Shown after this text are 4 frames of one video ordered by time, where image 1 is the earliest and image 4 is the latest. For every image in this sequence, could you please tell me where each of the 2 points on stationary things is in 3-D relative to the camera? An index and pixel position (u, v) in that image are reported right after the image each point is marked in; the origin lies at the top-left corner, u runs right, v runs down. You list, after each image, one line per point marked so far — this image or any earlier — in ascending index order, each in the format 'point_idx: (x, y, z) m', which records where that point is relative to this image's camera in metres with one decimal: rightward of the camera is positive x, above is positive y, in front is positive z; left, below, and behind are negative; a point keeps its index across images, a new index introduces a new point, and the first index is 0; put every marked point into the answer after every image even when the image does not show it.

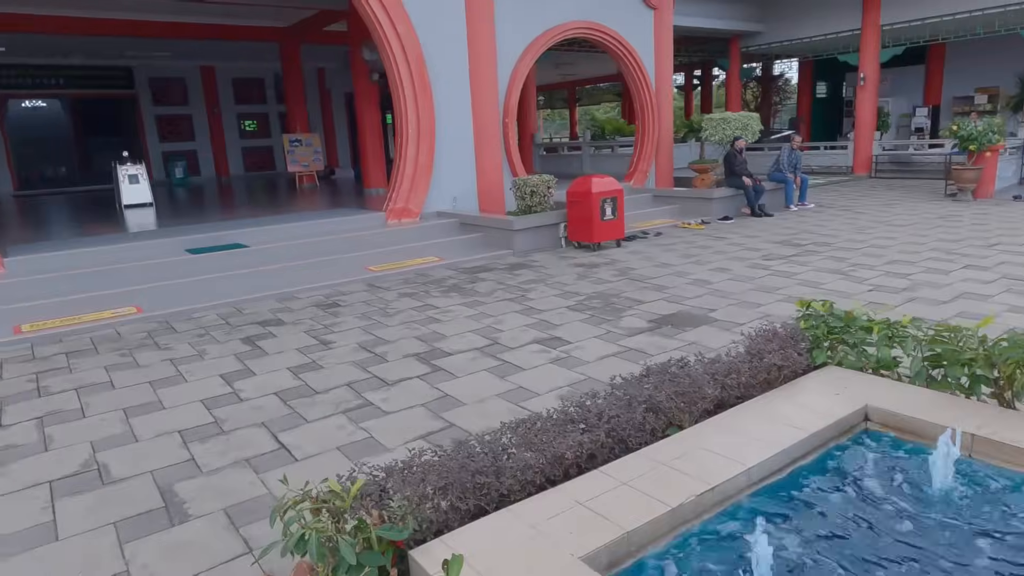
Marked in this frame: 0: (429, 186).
0: (-0.9, +1.1, +7.2) m
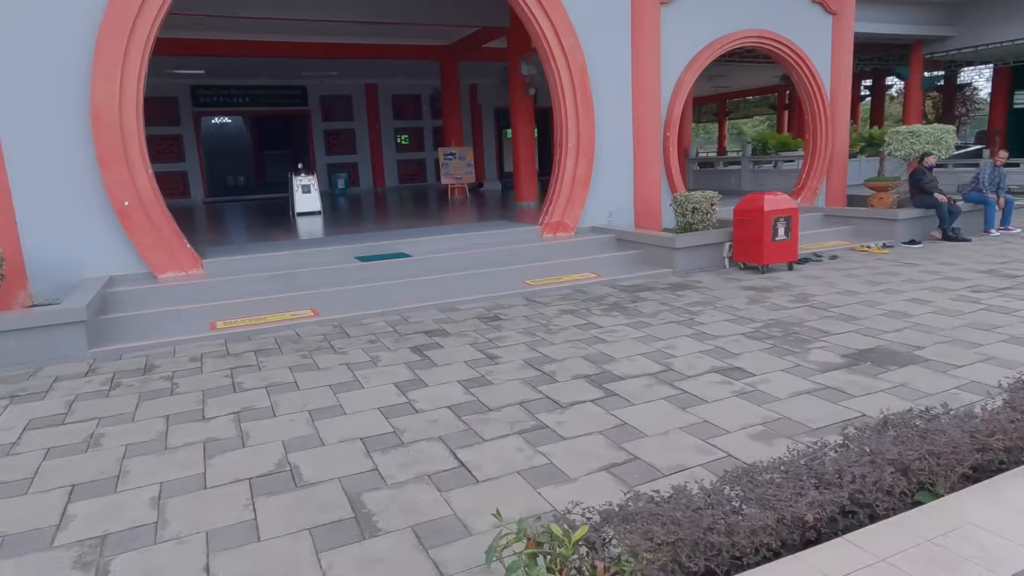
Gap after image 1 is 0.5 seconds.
0: (+0.8, +0.9, +7.1) m
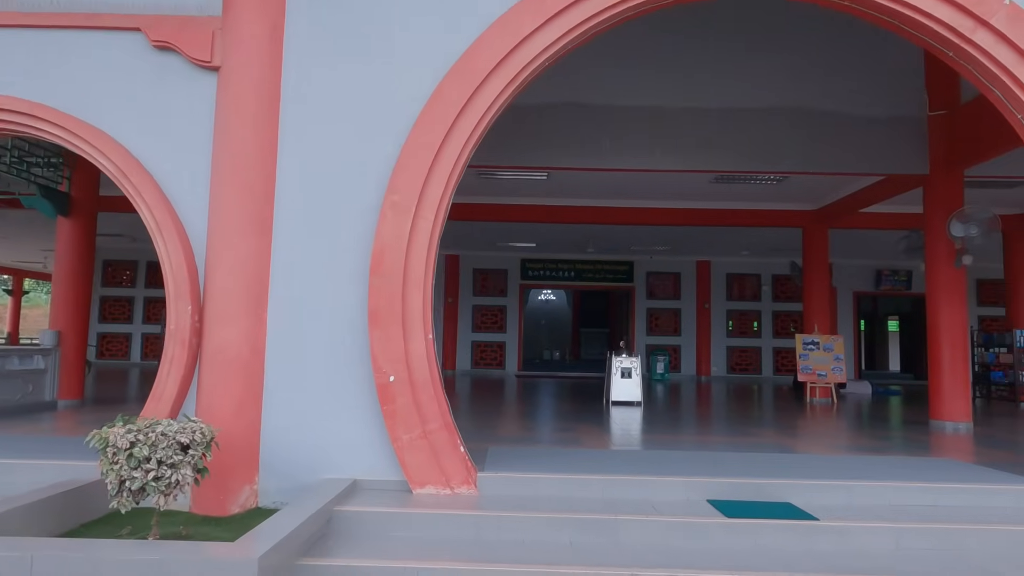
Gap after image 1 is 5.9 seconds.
0: (+3.6, -0.9, +3.6) m
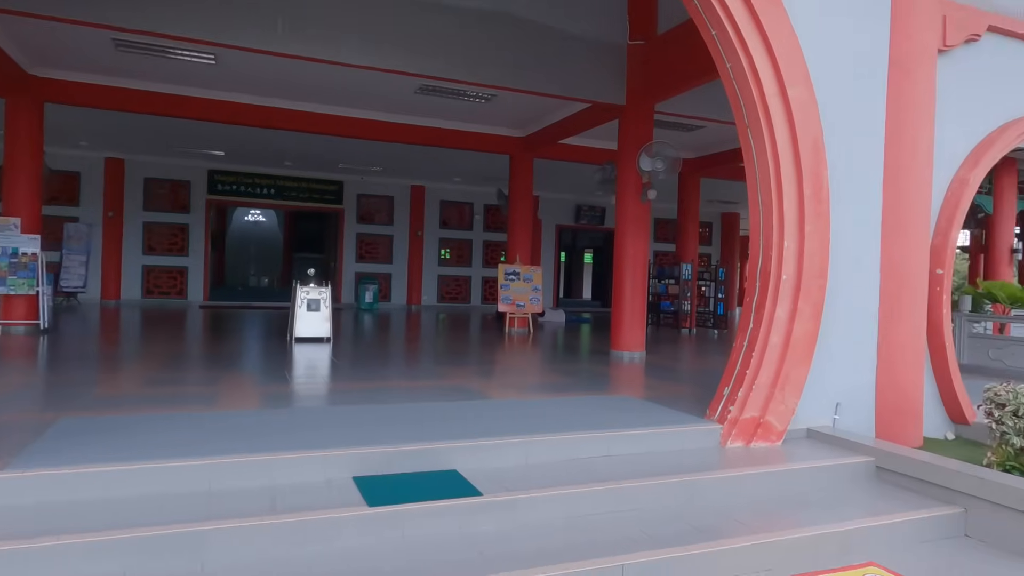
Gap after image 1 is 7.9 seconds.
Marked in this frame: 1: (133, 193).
0: (+1.6, -0.5, +3.7) m
1: (-7.1, +1.8, +12.5) m
